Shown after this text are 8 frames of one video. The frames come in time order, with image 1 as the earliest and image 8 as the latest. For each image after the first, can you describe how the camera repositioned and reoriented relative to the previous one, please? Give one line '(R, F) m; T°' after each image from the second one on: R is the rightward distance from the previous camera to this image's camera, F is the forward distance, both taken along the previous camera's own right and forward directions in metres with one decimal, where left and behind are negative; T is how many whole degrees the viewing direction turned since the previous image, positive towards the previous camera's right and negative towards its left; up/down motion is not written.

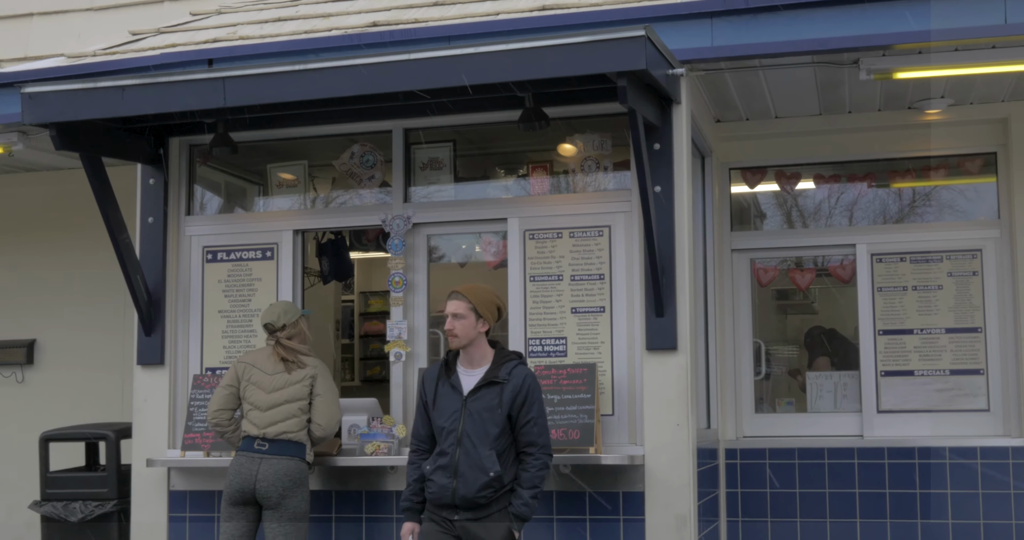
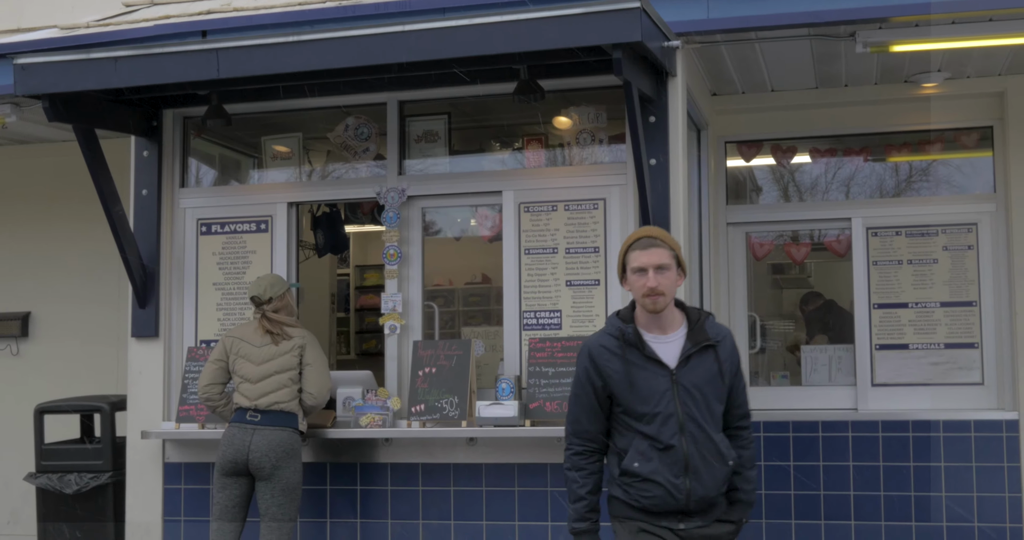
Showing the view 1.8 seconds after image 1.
(0.0, 0.0) m; 0°
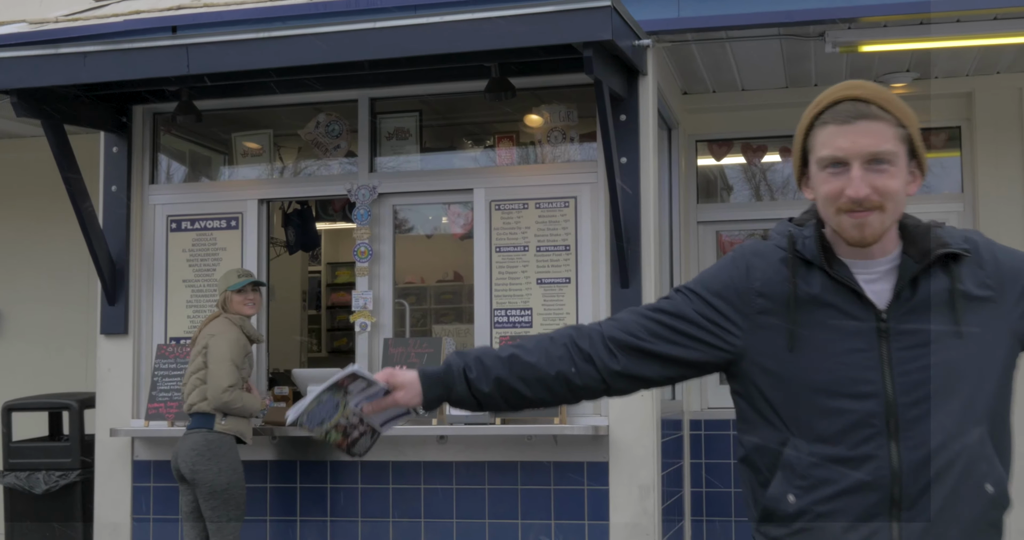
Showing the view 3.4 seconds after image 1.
(+0.1, 0.0) m; +1°
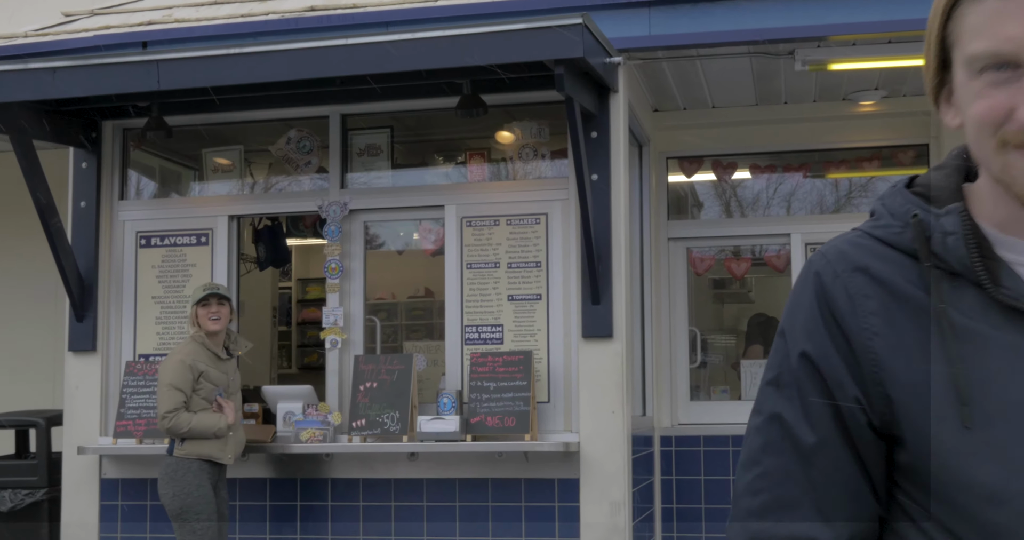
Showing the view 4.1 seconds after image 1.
(0.0, 0.0) m; +1°
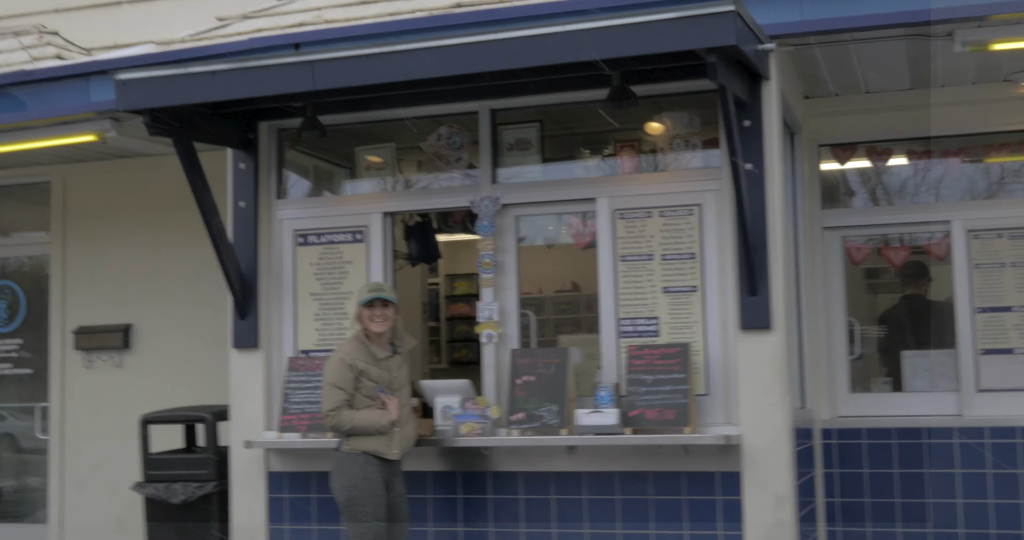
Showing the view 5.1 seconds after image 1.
(-0.4, 0.0) m; -5°
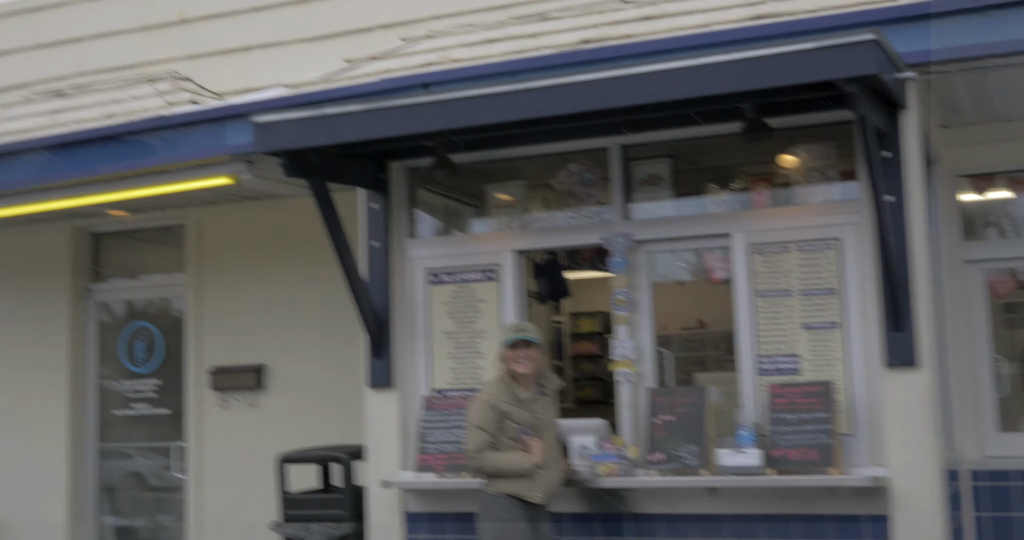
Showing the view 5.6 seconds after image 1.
(-0.4, +0.1) m; -4°
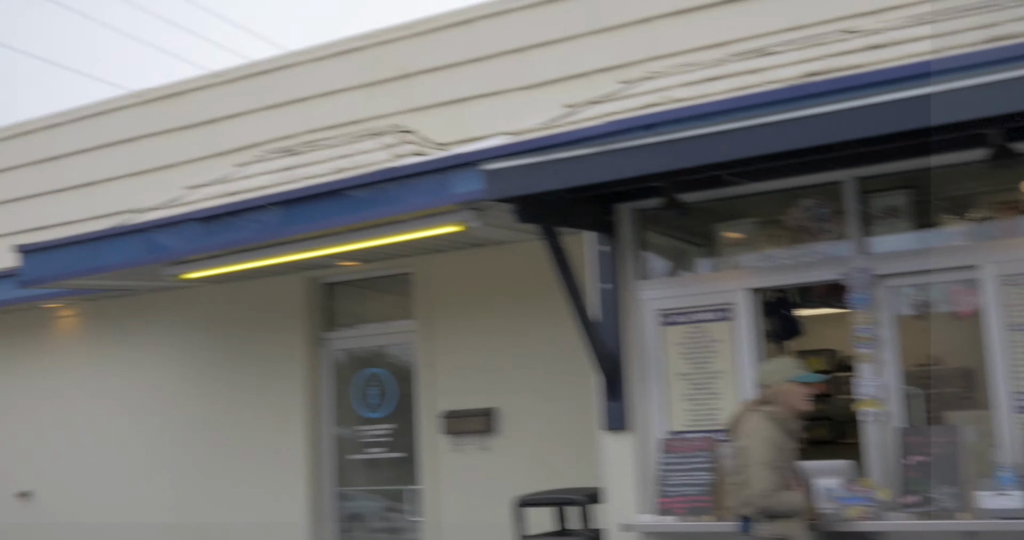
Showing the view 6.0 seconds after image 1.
(-0.6, 0.0) m; -7°
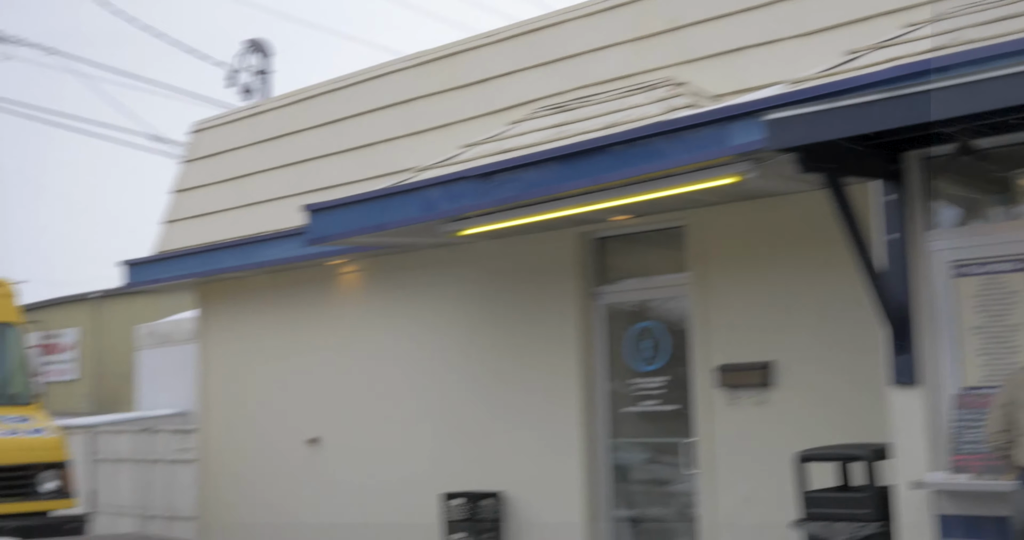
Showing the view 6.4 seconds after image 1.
(-0.7, -0.1) m; -9°
